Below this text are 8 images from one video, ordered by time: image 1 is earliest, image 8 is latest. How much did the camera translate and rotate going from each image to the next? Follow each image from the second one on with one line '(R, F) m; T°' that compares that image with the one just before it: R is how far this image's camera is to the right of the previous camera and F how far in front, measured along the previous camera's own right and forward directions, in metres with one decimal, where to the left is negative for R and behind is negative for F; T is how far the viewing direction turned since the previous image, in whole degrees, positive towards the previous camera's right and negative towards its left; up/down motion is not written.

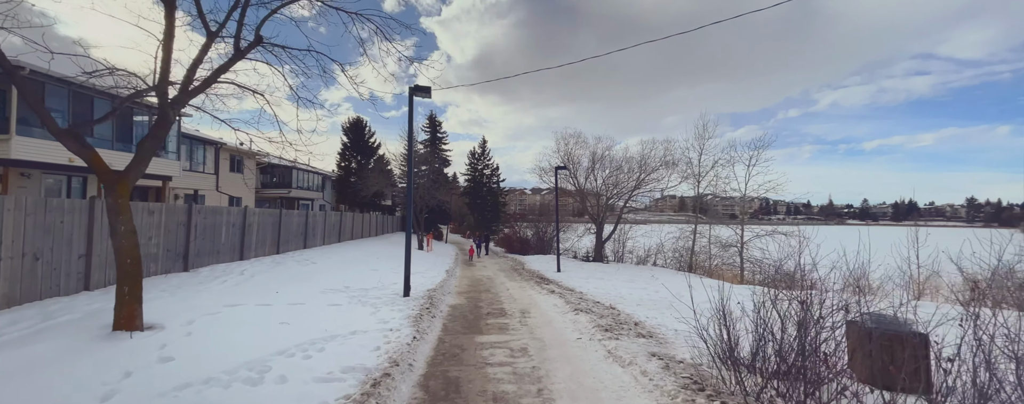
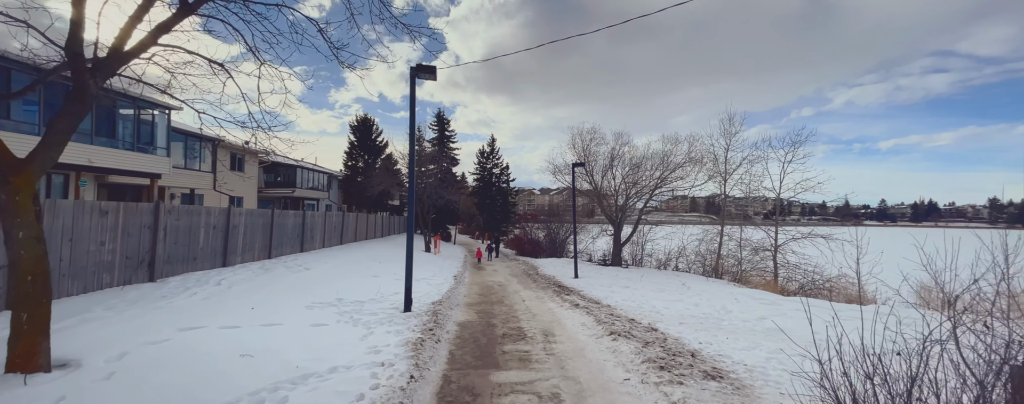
(-0.2, +1.2) m; -1°
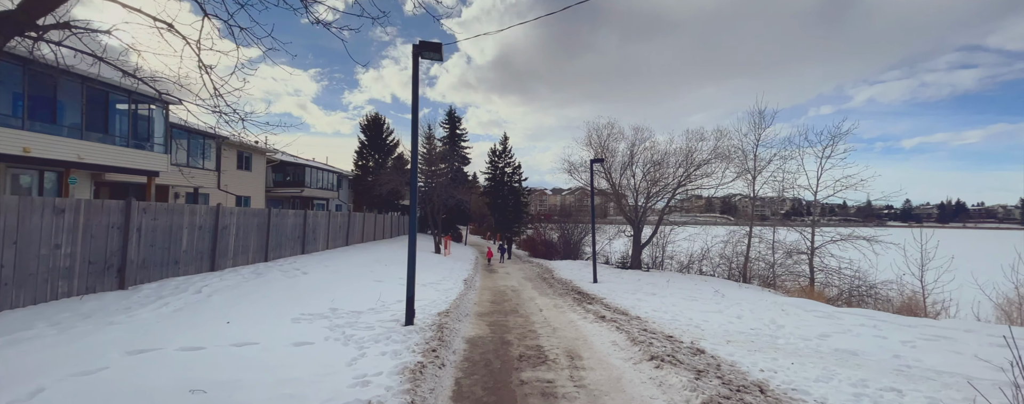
(-0.1, +0.9) m; -2°
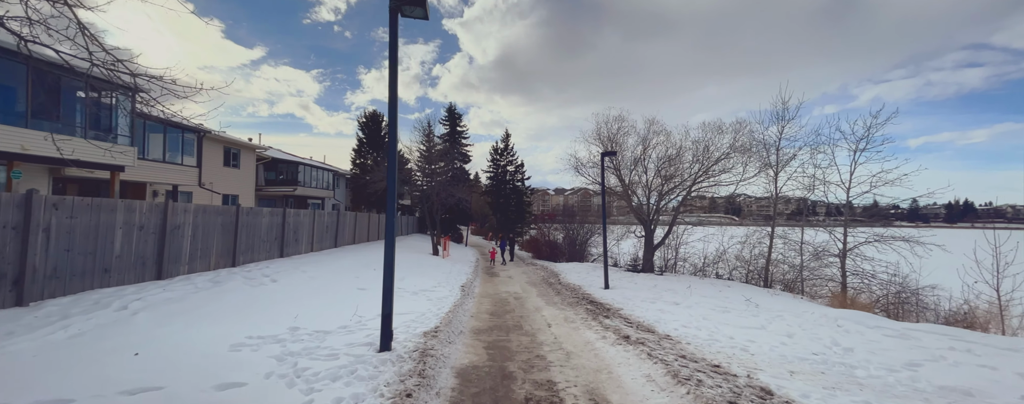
(0.0, +1.2) m; 0°
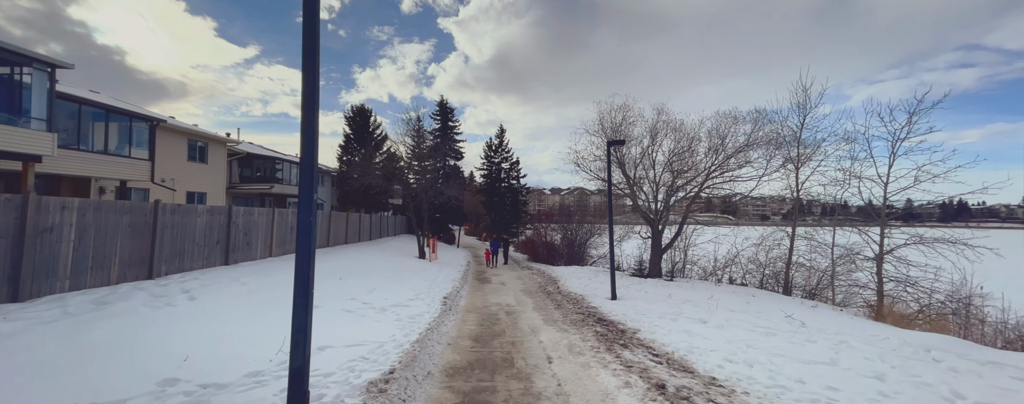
(+0.1, +1.7) m; +1°
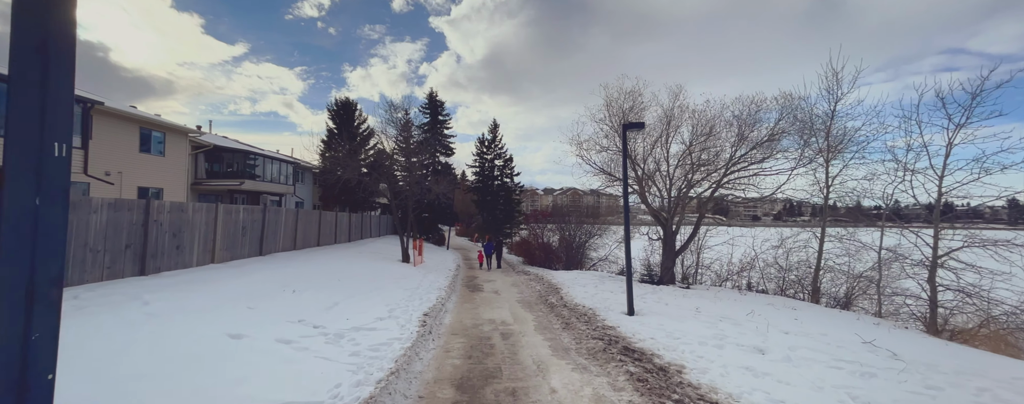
(-0.1, +1.8) m; +1°
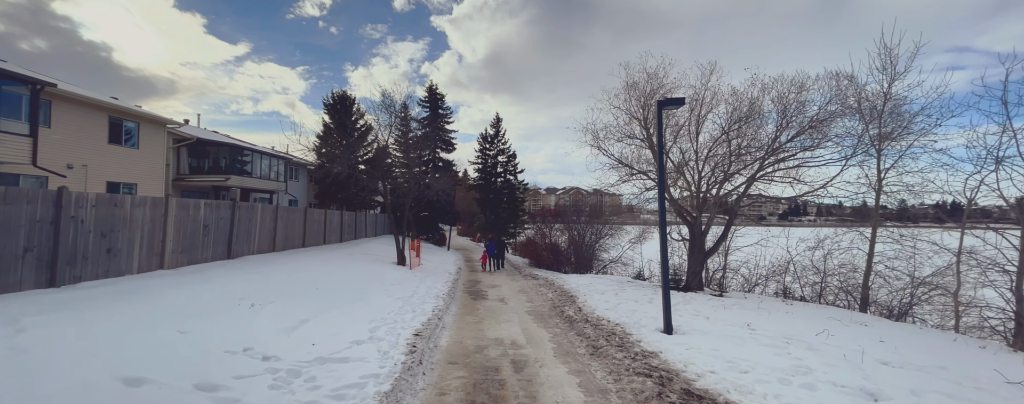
(-0.2, +1.5) m; 0°
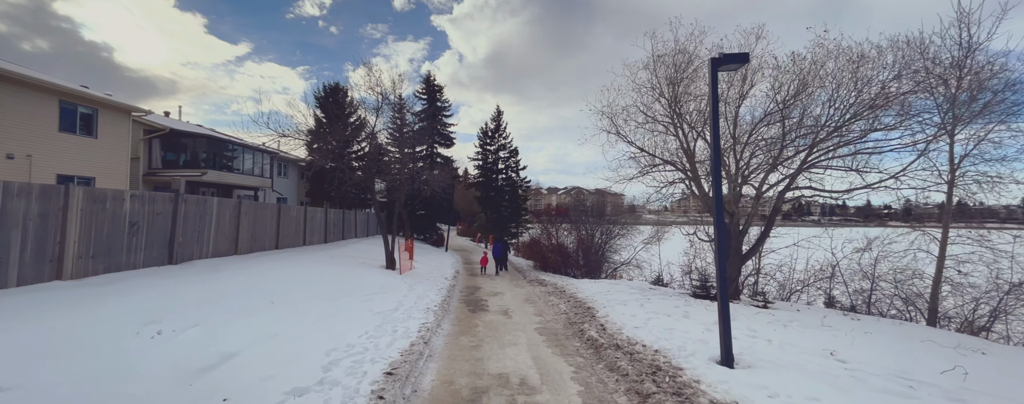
(-0.1, +1.7) m; 0°
